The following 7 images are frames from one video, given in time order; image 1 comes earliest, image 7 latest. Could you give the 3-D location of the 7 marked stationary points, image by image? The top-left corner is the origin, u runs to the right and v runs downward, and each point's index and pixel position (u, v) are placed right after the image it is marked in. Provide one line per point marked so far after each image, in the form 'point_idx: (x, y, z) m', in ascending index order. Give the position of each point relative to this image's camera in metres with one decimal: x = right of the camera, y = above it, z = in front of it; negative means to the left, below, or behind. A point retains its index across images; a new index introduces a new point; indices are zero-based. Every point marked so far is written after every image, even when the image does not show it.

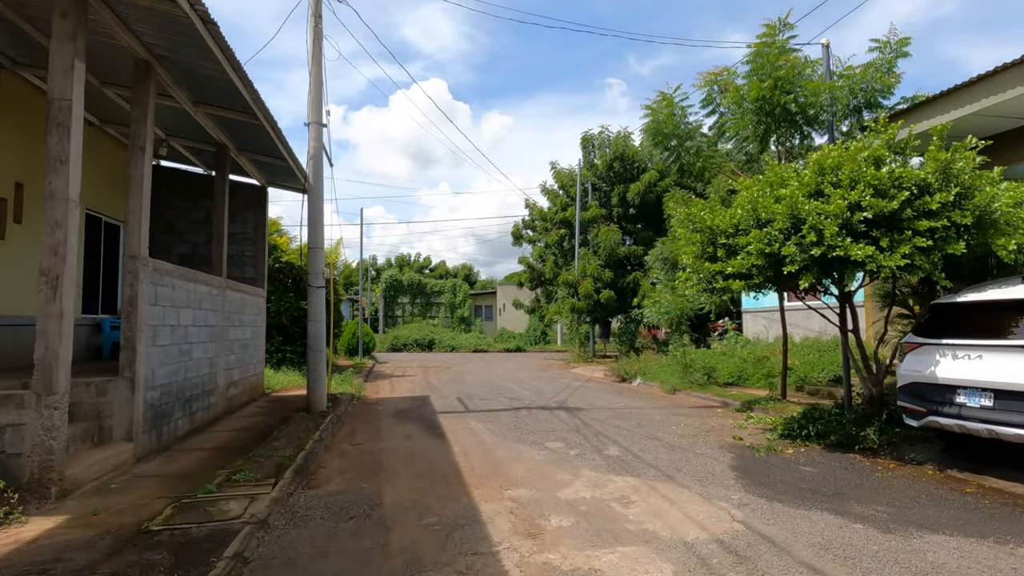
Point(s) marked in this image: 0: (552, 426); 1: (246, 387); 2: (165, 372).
0: (+0.7, -2.4, +9.4) m
1: (-5.9, -2.2, +11.8) m
2: (-5.1, -1.2, +7.9) m
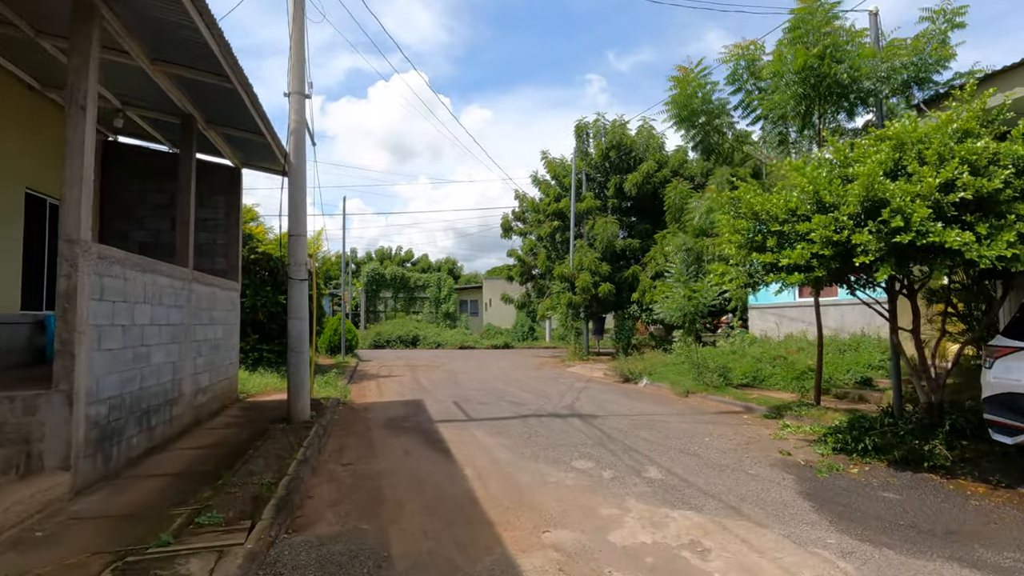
0: (+0.9, -2.3, +8.3) m
1: (-5.8, -2.1, +10.4) m
2: (-4.8, -1.1, +6.5) m
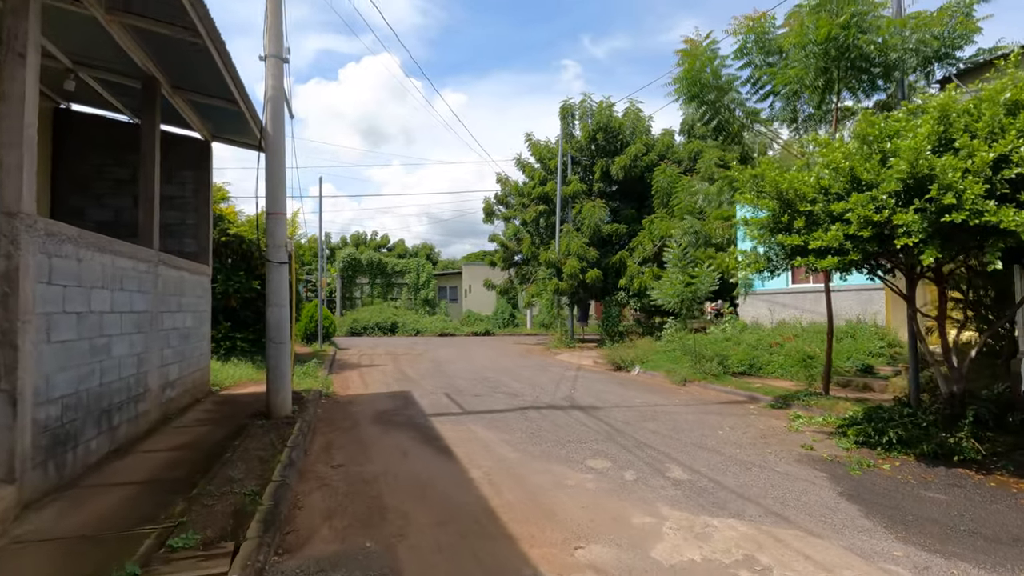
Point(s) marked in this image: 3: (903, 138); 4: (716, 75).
0: (+1.0, -2.1, +7.8) m
1: (-5.8, -1.8, +9.6) m
2: (-4.7, -0.9, +5.7) m
3: (+4.4, +1.7, +6.1) m
4: (+3.6, +3.8, +9.5) m
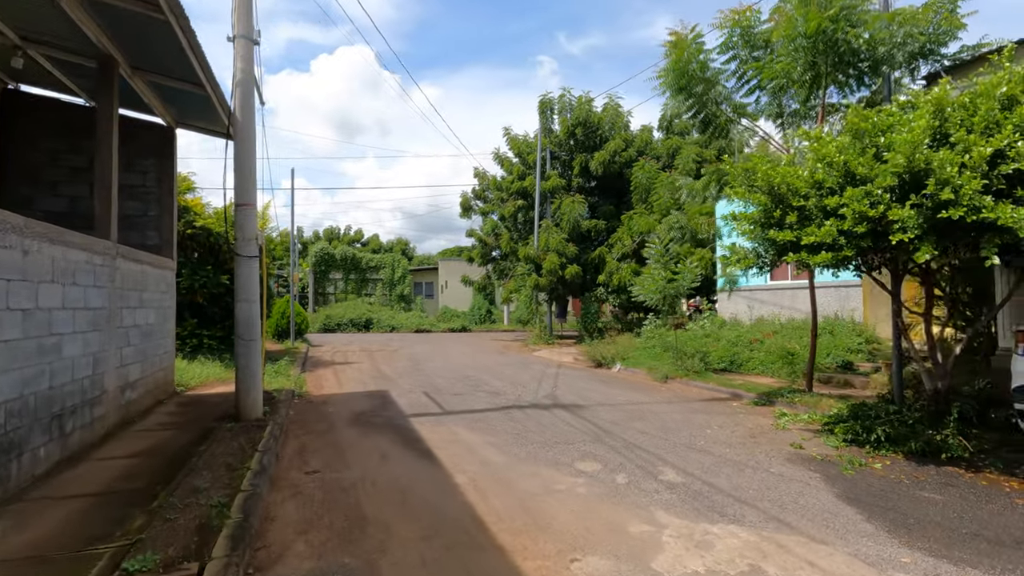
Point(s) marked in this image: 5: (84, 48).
0: (+0.7, -2.0, +7.5) m
1: (-6.1, -1.7, +9.0) m
2: (-4.8, -0.9, +5.2) m
3: (+4.3, +1.7, +6.0) m
4: (+3.3, +3.9, +9.4) m
5: (-6.3, +3.5, +7.8) m
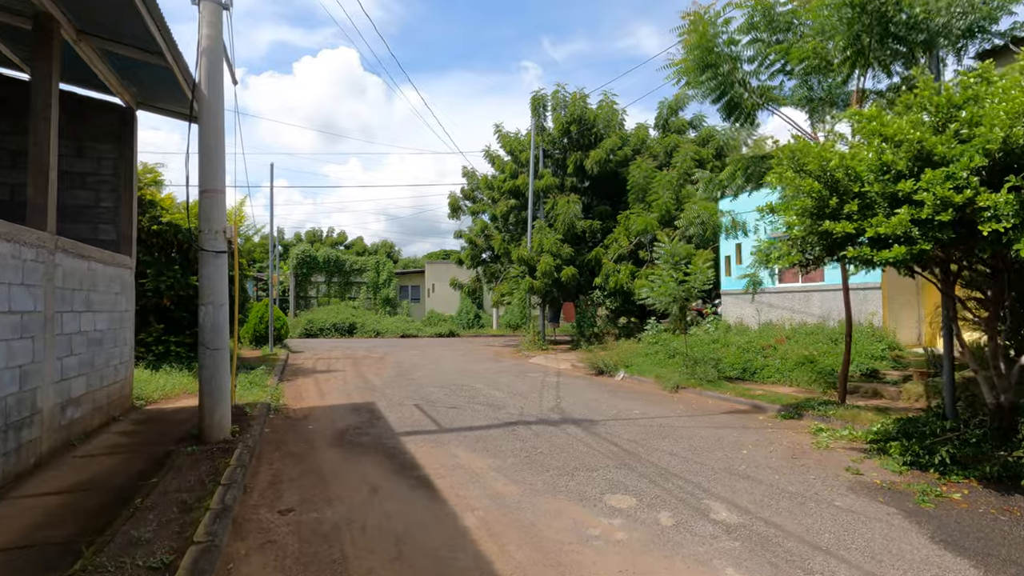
0: (+0.9, -2.1, +6.5) m
1: (-6.0, -1.7, +7.8) m
2: (-4.6, -0.9, +4.0) m
3: (+4.5, +1.7, +5.1) m
4: (+3.4, +3.8, +8.5) m
5: (-6.1, +3.5, +6.7) m
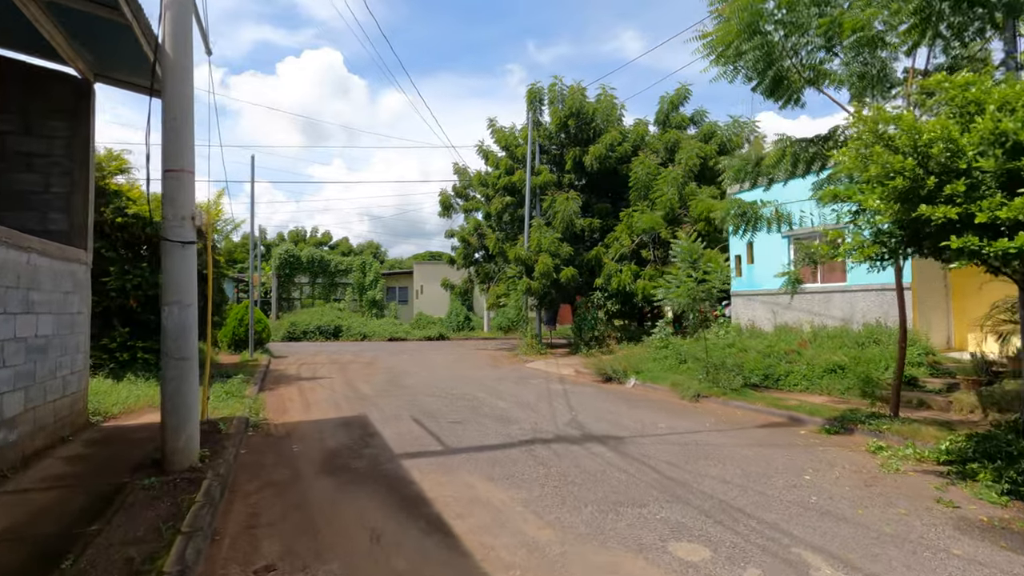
0: (+1.1, -2.0, +5.5) m
1: (-5.8, -1.7, +6.6) m
2: (-4.3, -0.8, +2.8) m
3: (+4.8, +1.8, +4.2) m
4: (+3.6, +3.8, +7.5) m
5: (-5.9, +3.6, +5.5) m
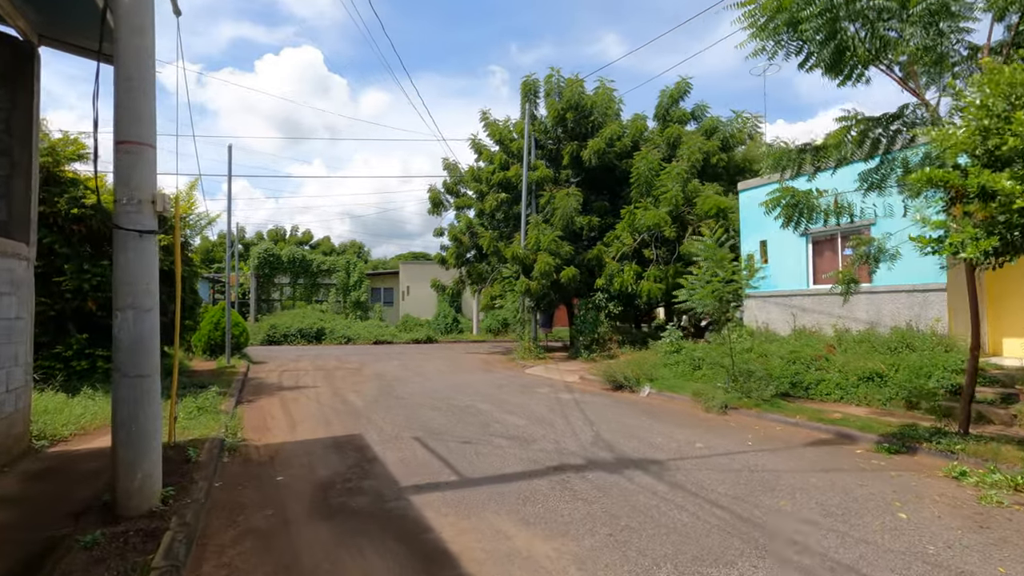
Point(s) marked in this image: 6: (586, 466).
0: (+1.5, -2.0, +4.5) m
1: (-5.5, -1.7, +5.3) m
2: (-3.8, -0.8, +1.6) m
3: (+5.2, +1.8, +3.3) m
4: (+3.9, +3.8, +6.6) m
5: (-5.5, +3.5, +4.2) m
6: (+0.9, -2.1, +6.3) m
